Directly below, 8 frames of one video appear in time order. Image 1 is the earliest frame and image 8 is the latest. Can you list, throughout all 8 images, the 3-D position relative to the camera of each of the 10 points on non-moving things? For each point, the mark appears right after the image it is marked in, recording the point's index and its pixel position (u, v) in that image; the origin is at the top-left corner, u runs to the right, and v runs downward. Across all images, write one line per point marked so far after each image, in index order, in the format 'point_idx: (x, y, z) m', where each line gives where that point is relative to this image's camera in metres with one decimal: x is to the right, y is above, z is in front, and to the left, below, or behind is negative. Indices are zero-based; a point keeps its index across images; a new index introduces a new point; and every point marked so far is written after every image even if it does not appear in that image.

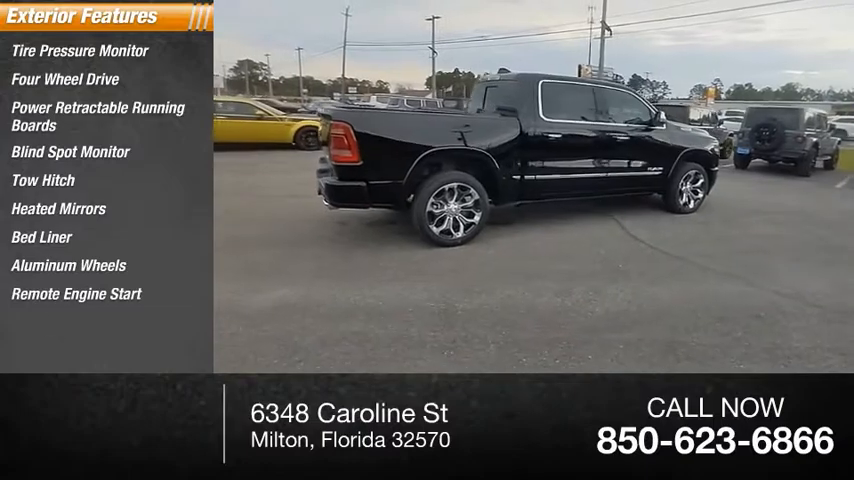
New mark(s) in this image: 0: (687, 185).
0: (+3.9, +0.6, +7.8) m
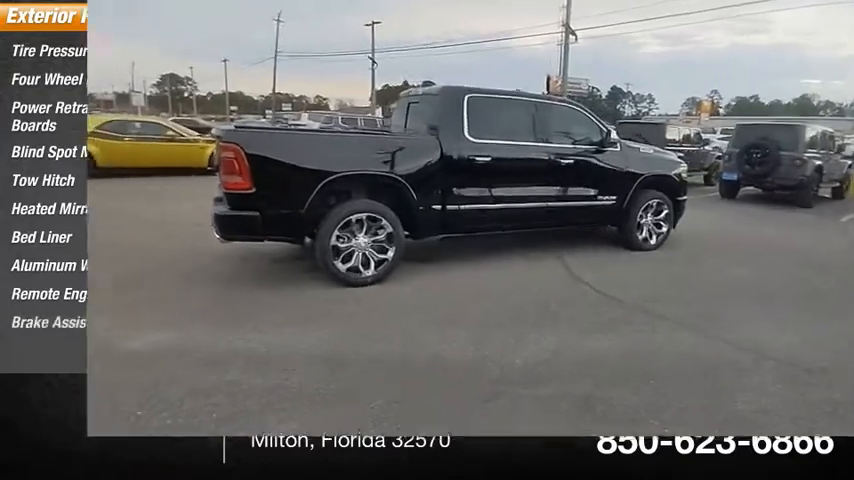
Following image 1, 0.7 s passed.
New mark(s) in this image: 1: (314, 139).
0: (+3.0, +0.2, +7.1) m
1: (-1.2, +1.0, +5.2) m
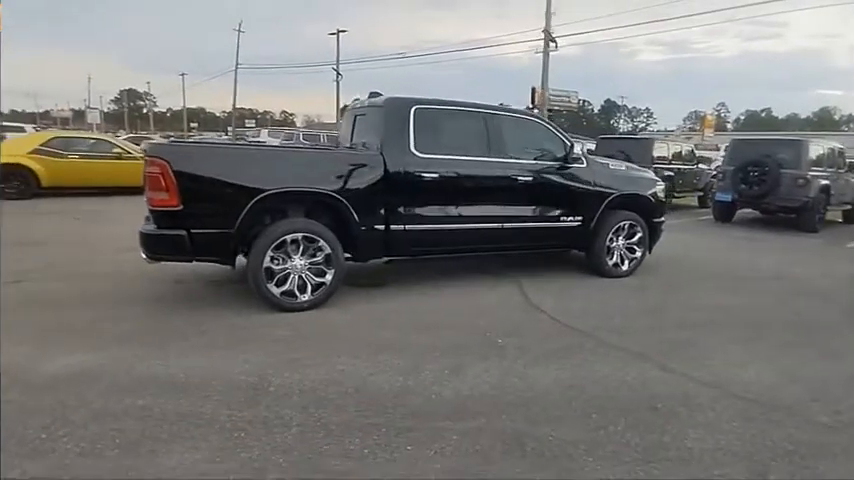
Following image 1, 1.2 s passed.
0: (+2.4, 0.0, +6.7) m
1: (-1.7, +0.8, +4.9) m
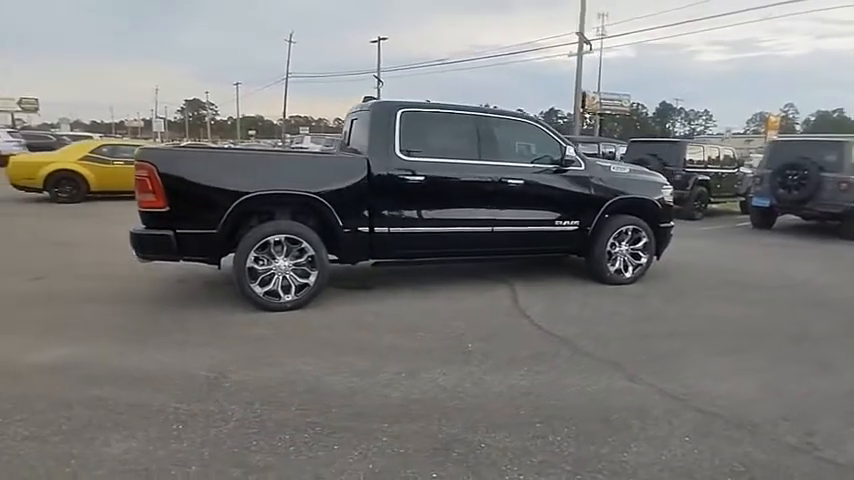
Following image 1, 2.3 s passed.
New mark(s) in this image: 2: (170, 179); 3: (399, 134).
0: (+2.4, -0.1, +6.5) m
1: (-1.9, +0.8, +5.0) m
2: (-2.4, +0.6, +4.9) m
3: (-0.3, +1.1, +5.6) m
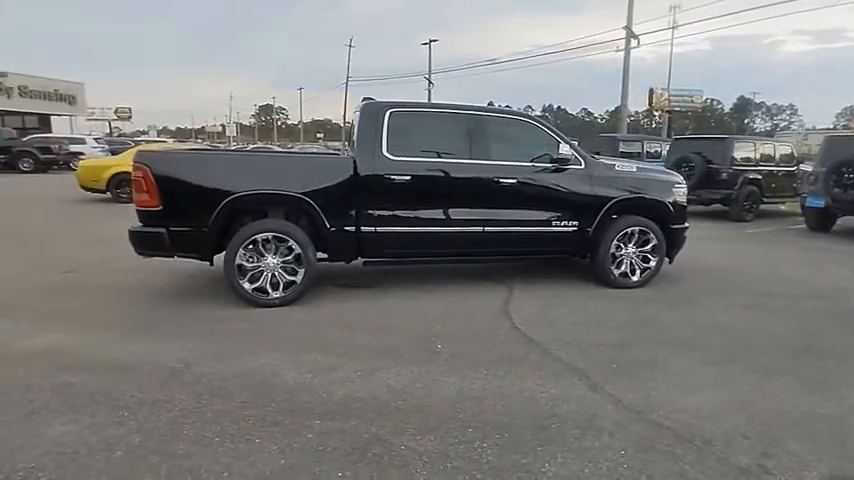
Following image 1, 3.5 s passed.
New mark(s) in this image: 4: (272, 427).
0: (+2.3, -0.1, +6.2) m
1: (-2.1, +0.8, +5.3) m
2: (-2.6, +0.6, +5.1) m
3: (-0.5, +1.1, +5.6) m
4: (-0.9, -1.1, +3.2) m
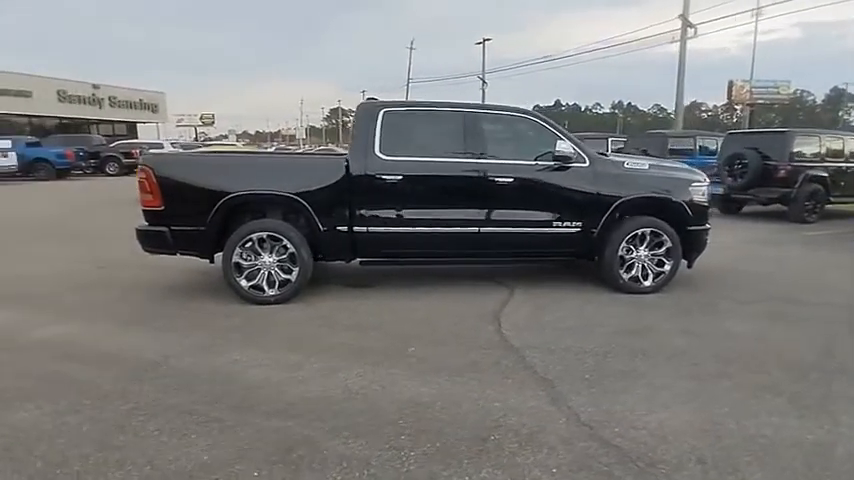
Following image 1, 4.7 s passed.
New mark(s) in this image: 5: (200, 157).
0: (+2.3, -0.1, +5.8) m
1: (-2.2, +0.8, +5.4) m
2: (-2.7, +0.6, +5.4) m
3: (-0.5, +1.1, +5.6) m
4: (-1.3, -1.1, +3.3) m
5: (-2.3, +0.9, +5.5) m
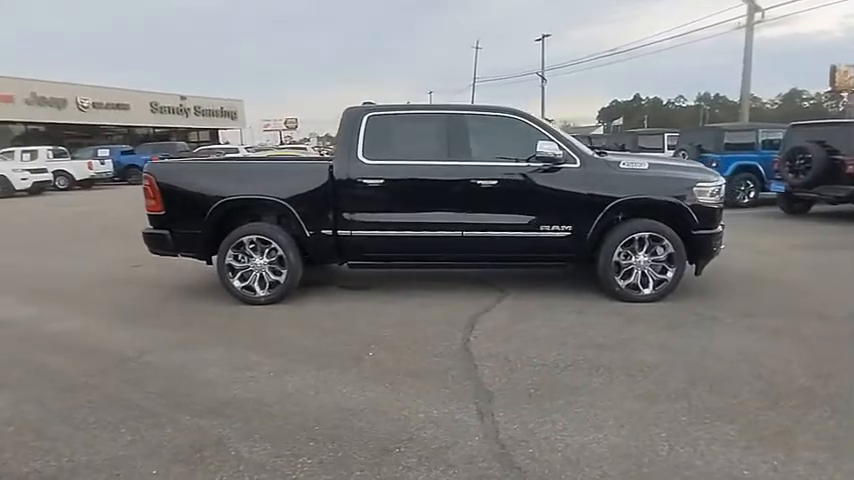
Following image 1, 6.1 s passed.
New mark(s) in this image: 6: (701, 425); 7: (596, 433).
0: (+2.2, -0.2, +5.4) m
1: (-2.3, +0.8, +5.7) m
2: (-2.8, +0.6, +5.7) m
3: (-0.7, +1.1, +5.6) m
4: (-1.8, -1.2, +3.4) m
5: (-2.5, +0.8, +5.7) m
6: (+1.6, -1.1, +3.1) m
7: (+1.0, -1.1, +3.1) m
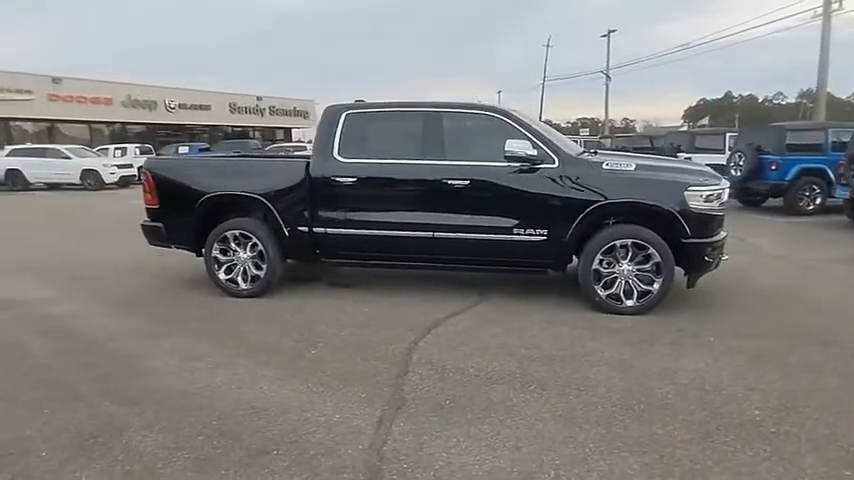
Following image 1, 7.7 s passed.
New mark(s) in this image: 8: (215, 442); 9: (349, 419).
0: (+1.8, -0.2, +5.0) m
1: (-2.5, +0.9, +5.9) m
2: (-3.0, +0.7, +6.0) m
3: (-0.9, +1.1, +5.6) m
4: (-2.4, -1.1, +3.6) m
5: (-2.7, +0.9, +6.0) m
6: (+1.0, -1.1, +2.8) m
7: (+0.3, -1.1, +2.9) m
8: (-1.2, -1.2, +3.1) m
9: (-0.5, -1.1, +3.3) m
